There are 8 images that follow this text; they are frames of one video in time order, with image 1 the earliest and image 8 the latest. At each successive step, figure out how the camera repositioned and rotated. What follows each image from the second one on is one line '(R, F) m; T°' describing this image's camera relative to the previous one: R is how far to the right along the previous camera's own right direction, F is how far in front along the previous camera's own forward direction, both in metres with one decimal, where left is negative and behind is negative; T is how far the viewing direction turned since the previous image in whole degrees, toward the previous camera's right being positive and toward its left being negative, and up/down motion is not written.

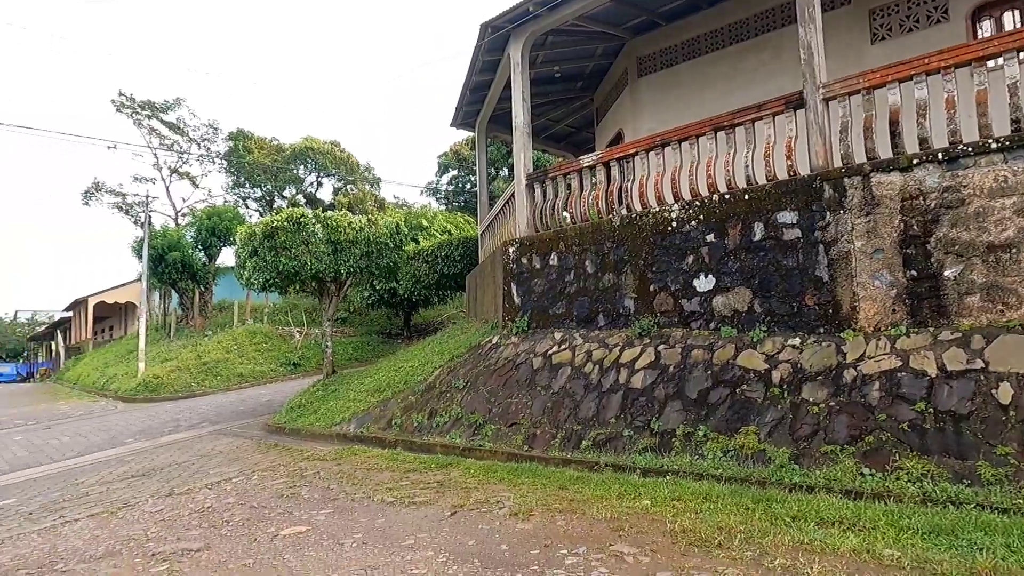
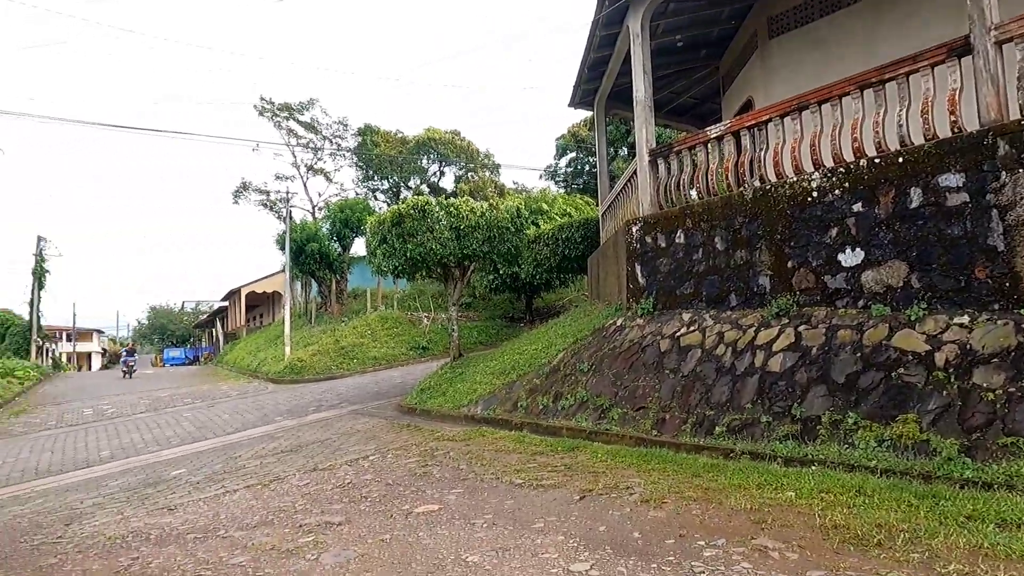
(0.0, +0.1) m; -10°
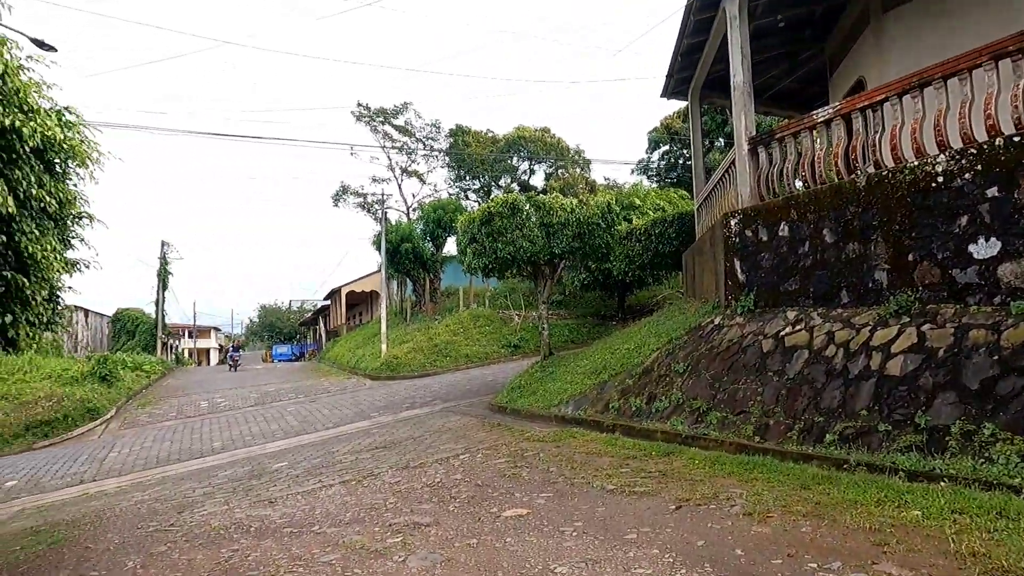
(0.0, +0.1) m; -8°
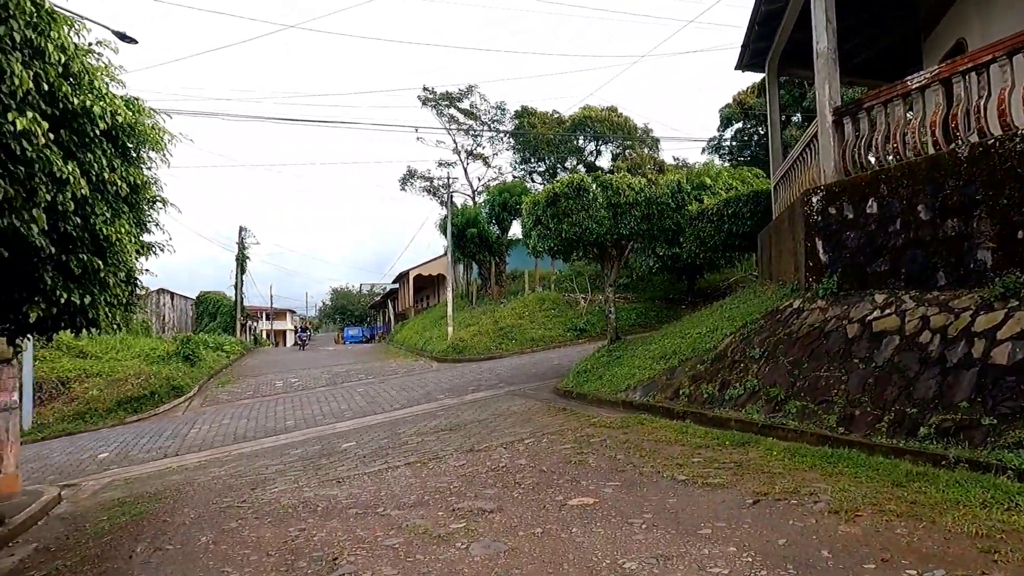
(0.0, +0.1) m; -6°
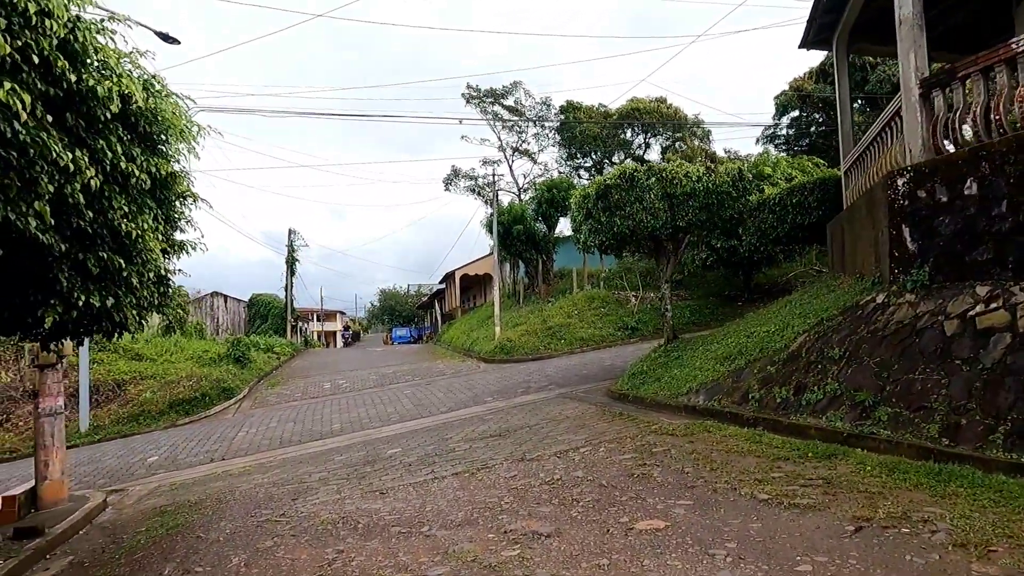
(-0.1, +0.4) m; -4°
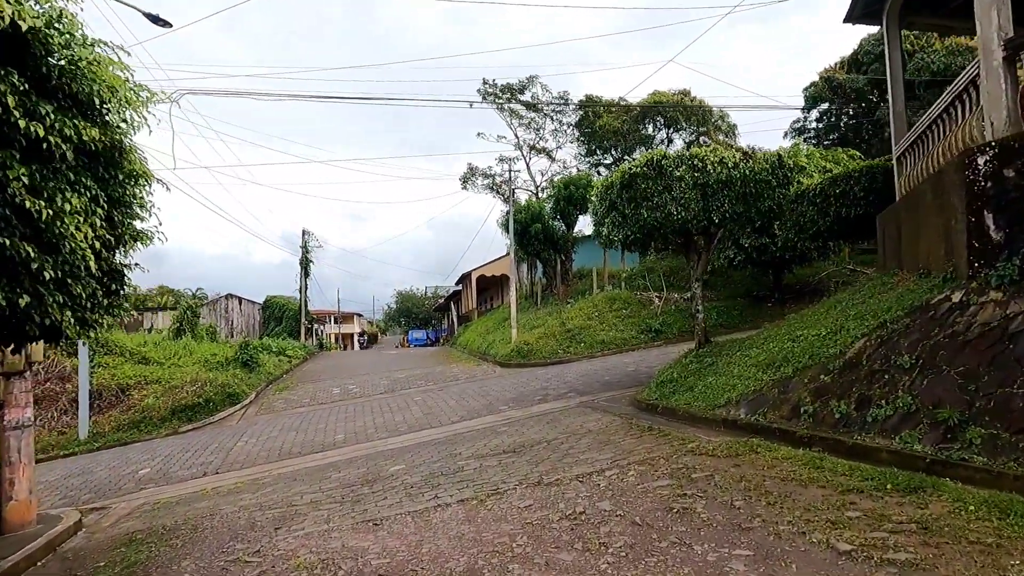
(0.0, +0.8) m; -2°
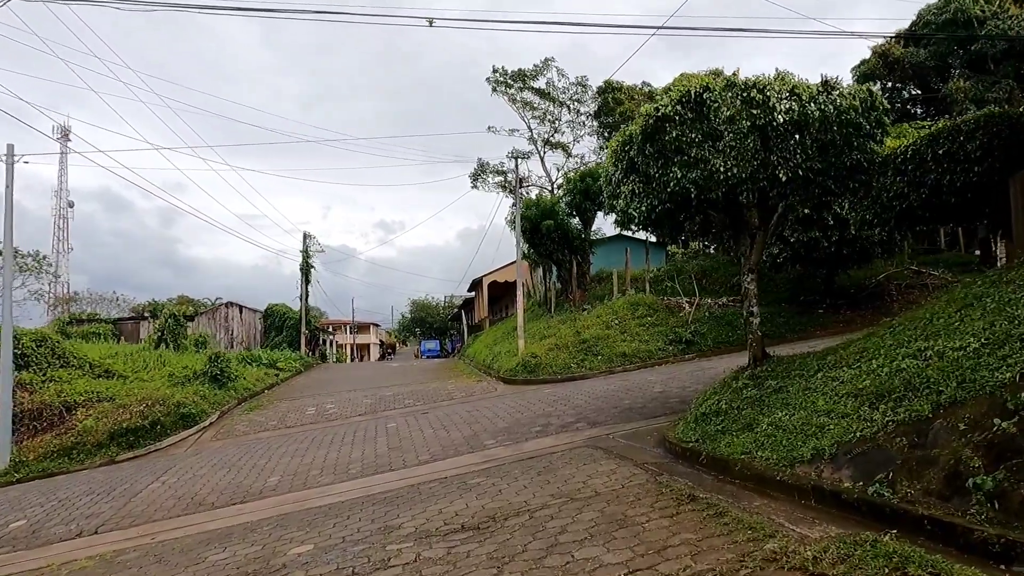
(+0.4, +2.3) m; -2°
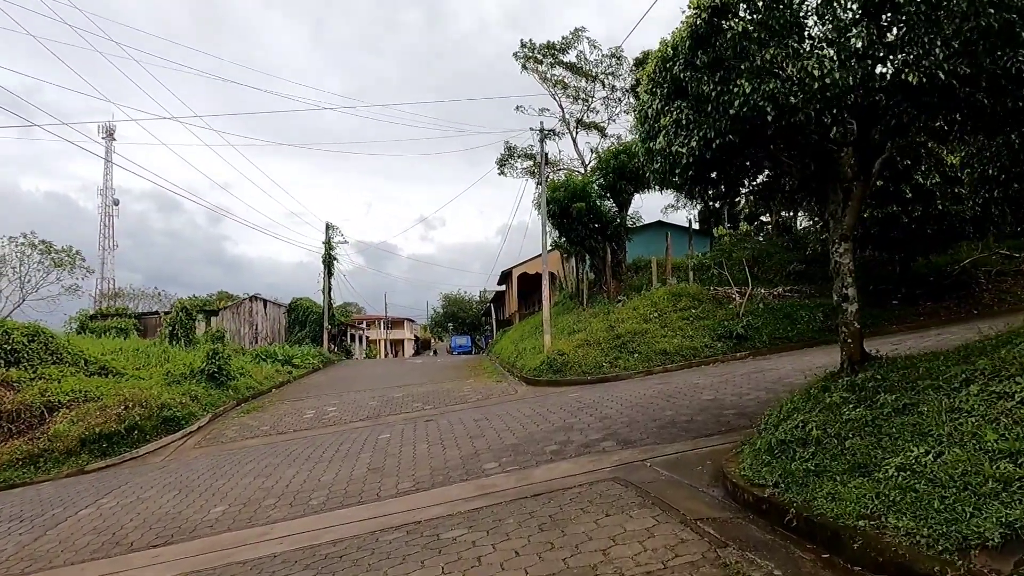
(+0.3, +1.6) m; -3°
